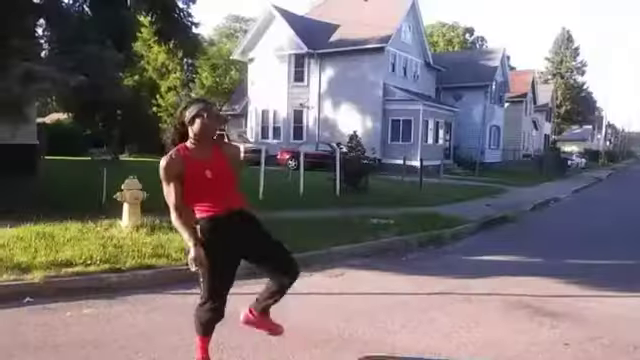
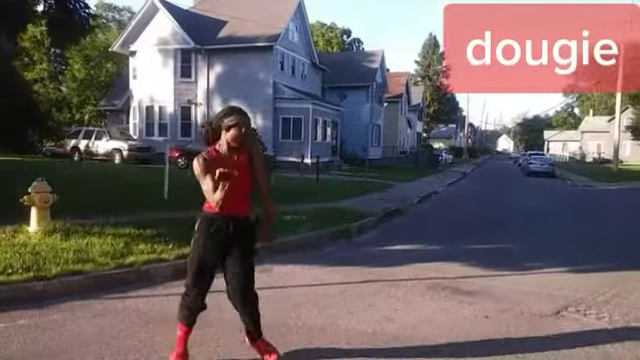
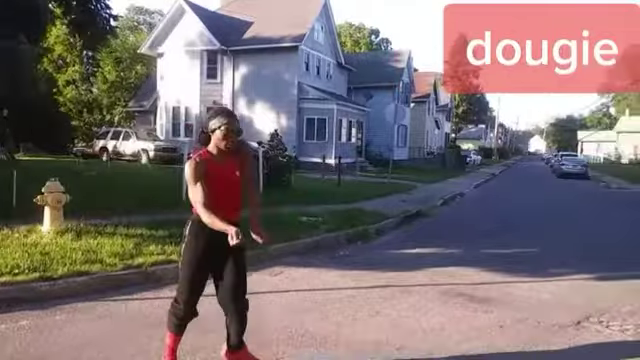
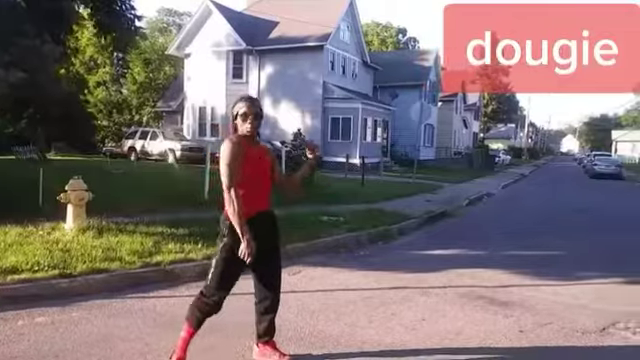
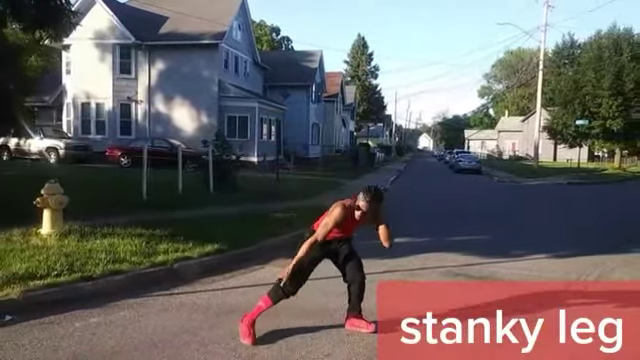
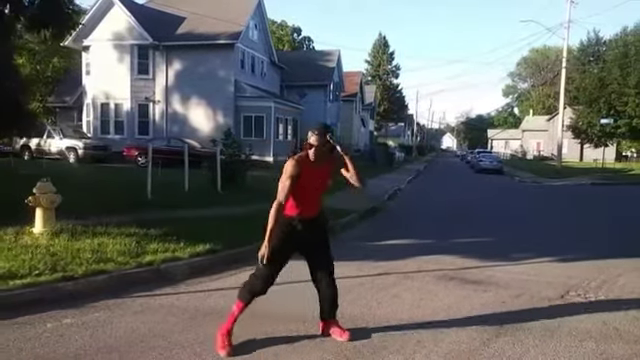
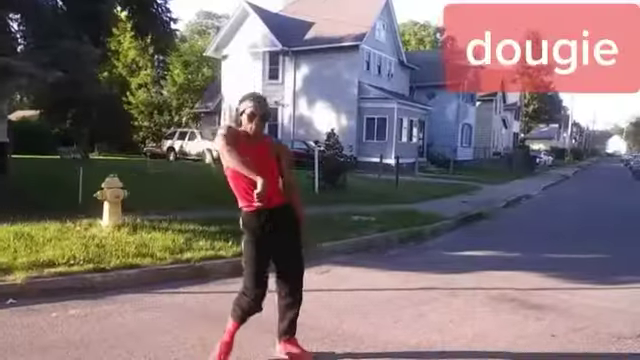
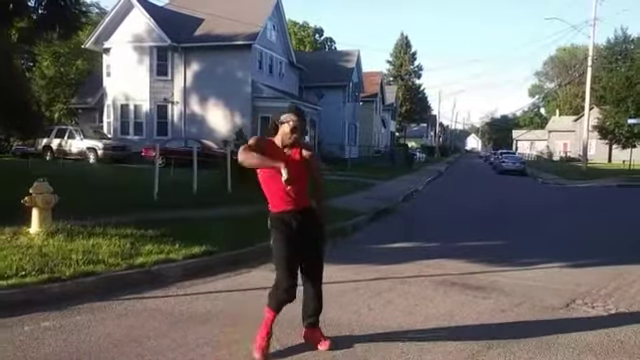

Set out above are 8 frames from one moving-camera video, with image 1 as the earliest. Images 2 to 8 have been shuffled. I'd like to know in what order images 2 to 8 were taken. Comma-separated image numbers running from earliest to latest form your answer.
7, 4, 3, 2, 8, 6, 5
